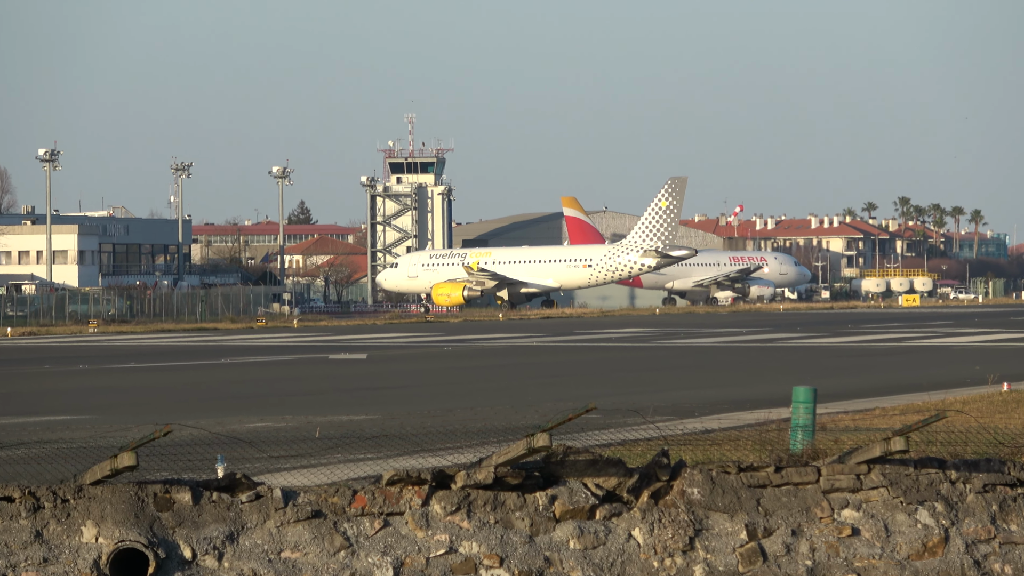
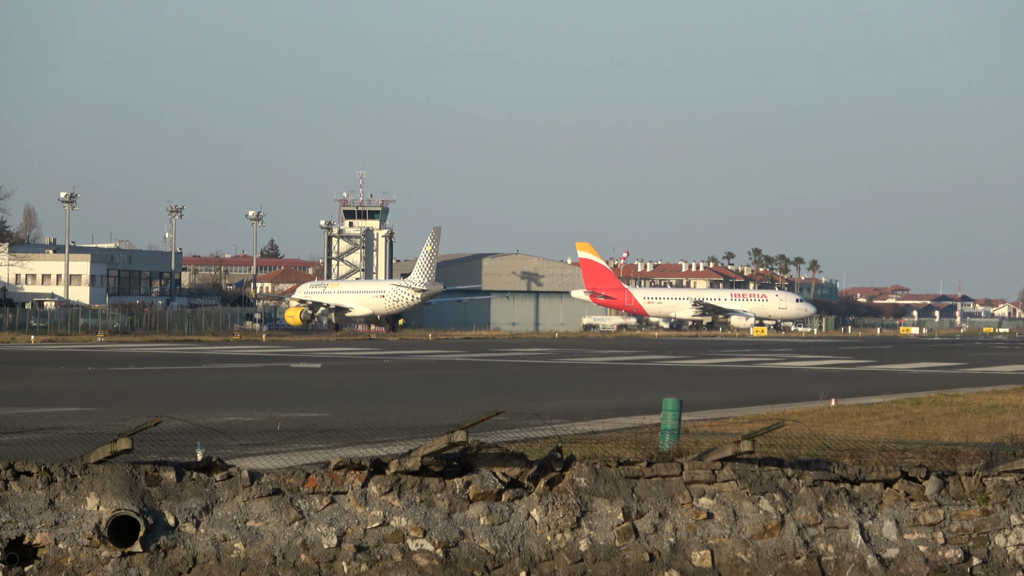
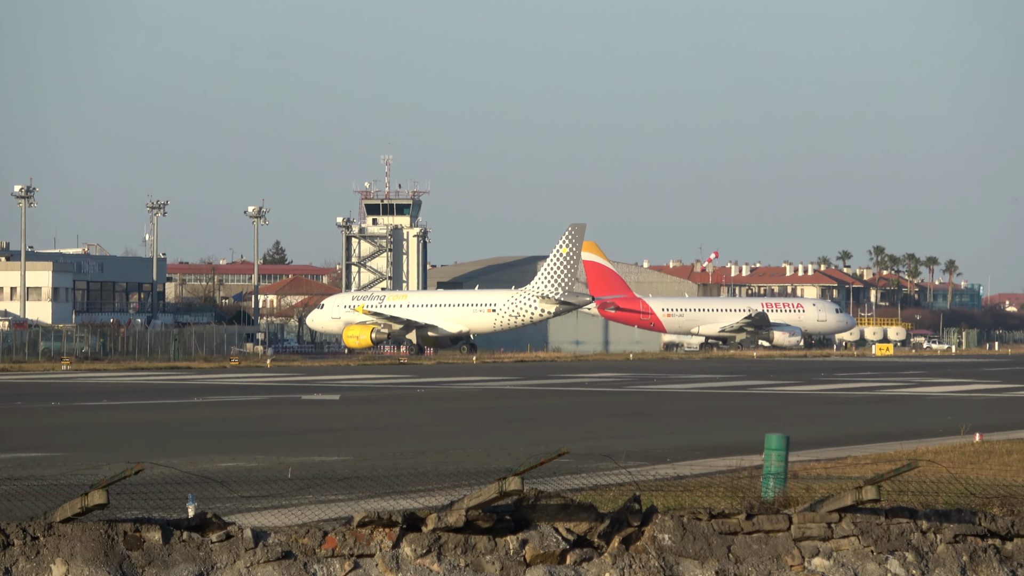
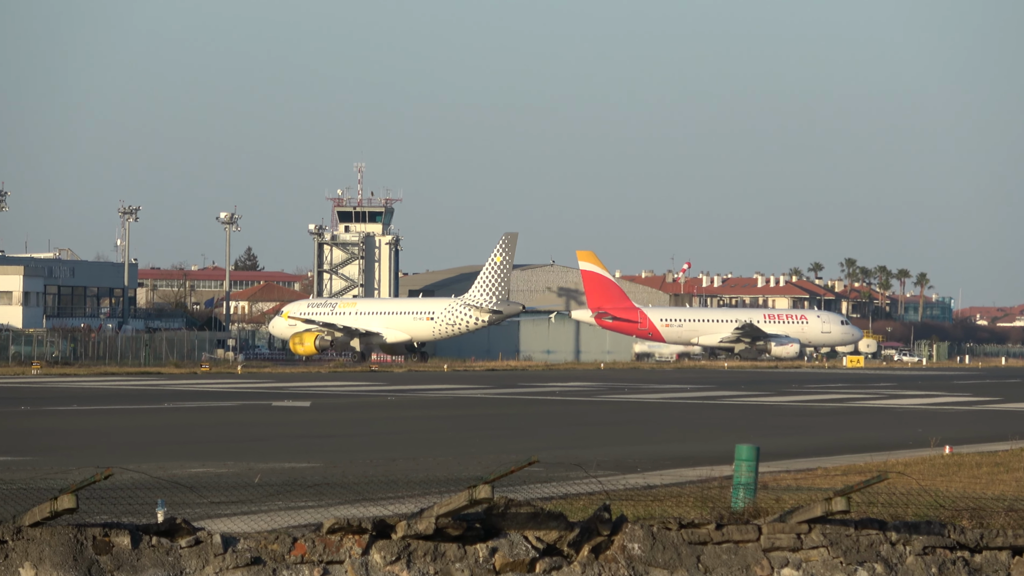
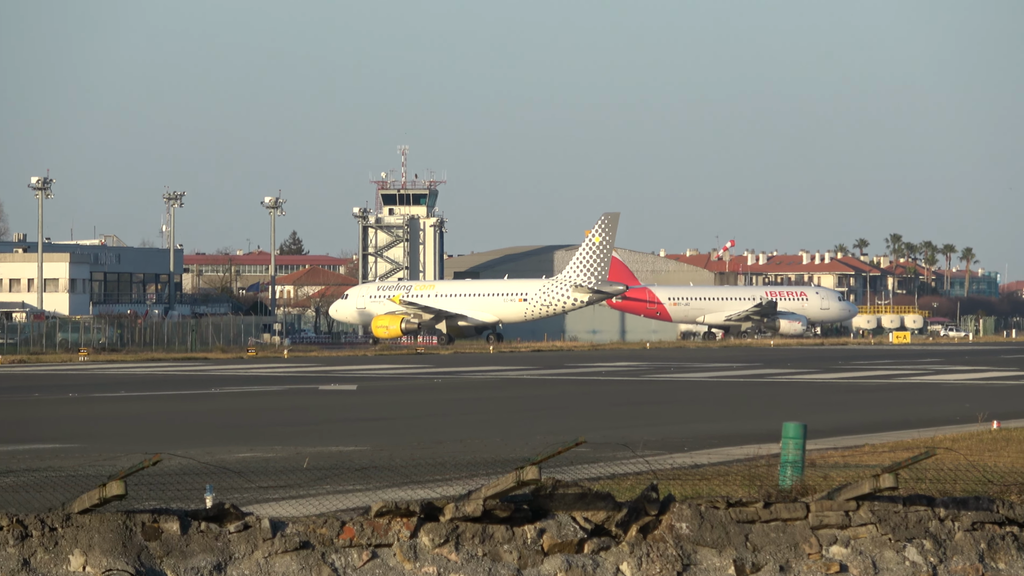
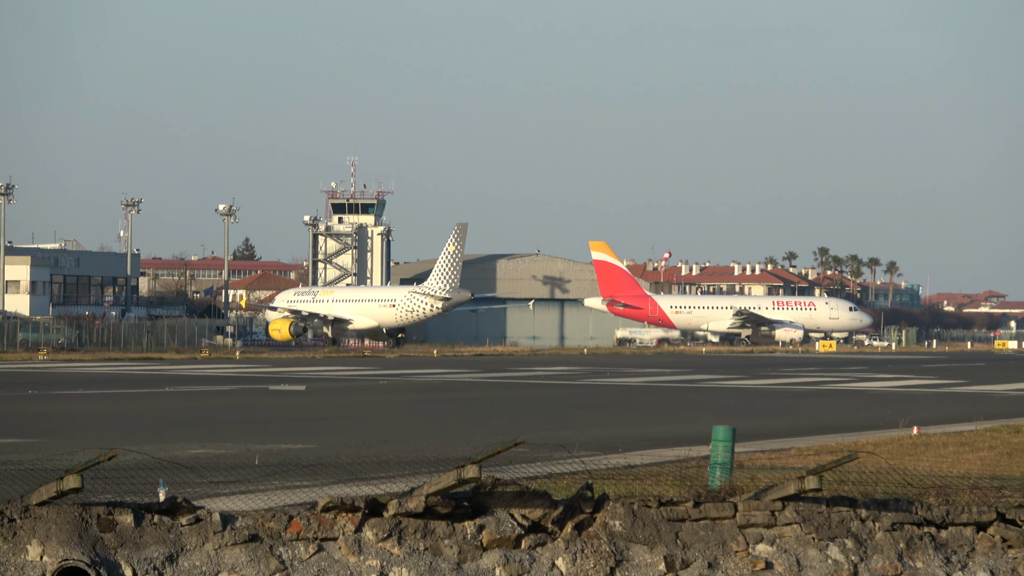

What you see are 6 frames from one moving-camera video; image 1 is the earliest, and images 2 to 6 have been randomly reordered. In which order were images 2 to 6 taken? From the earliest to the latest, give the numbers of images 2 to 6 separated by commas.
5, 3, 4, 6, 2
